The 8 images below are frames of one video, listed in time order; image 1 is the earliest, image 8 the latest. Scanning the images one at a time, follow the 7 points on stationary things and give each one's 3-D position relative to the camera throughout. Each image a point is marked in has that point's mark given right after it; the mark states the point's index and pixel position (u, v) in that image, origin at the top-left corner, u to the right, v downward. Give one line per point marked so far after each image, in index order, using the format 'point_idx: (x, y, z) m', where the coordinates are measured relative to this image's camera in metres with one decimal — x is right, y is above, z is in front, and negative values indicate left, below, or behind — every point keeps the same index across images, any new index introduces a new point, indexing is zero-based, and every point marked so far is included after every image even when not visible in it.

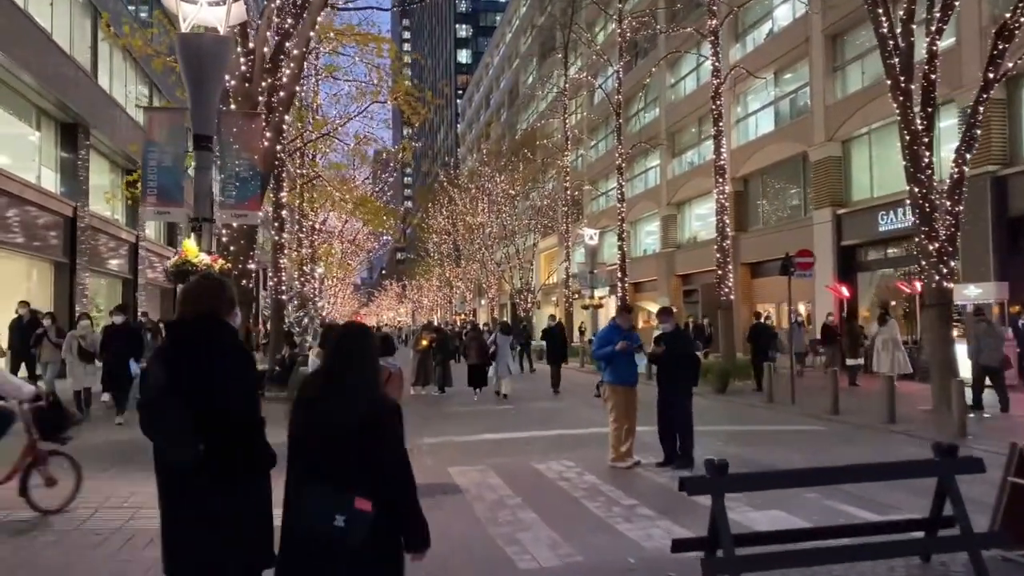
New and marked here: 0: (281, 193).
0: (-5.2, +2.1, +19.7) m
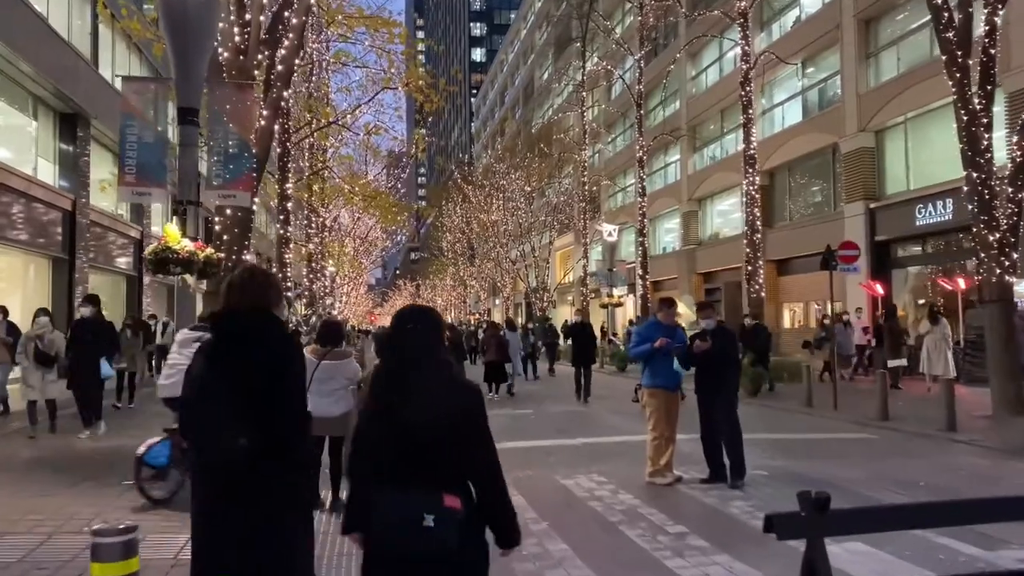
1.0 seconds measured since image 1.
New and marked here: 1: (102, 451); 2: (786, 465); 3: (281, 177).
0: (-4.8, +2.2, +18.7) m
1: (-4.3, -1.7, +9.2) m
2: (+2.8, -1.8, +8.8) m
3: (-4.9, +2.4, +18.6) m
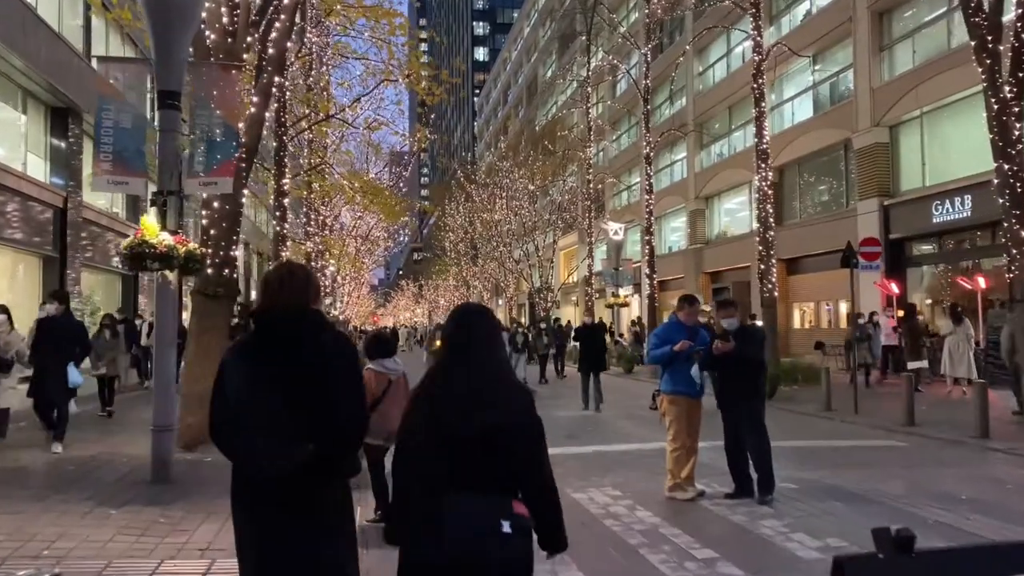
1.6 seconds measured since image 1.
0: (-4.7, +2.2, +18.1) m
1: (-4.3, -1.7, +8.6) m
2: (+2.8, -1.8, +8.1) m
3: (-4.8, +2.4, +17.9) m
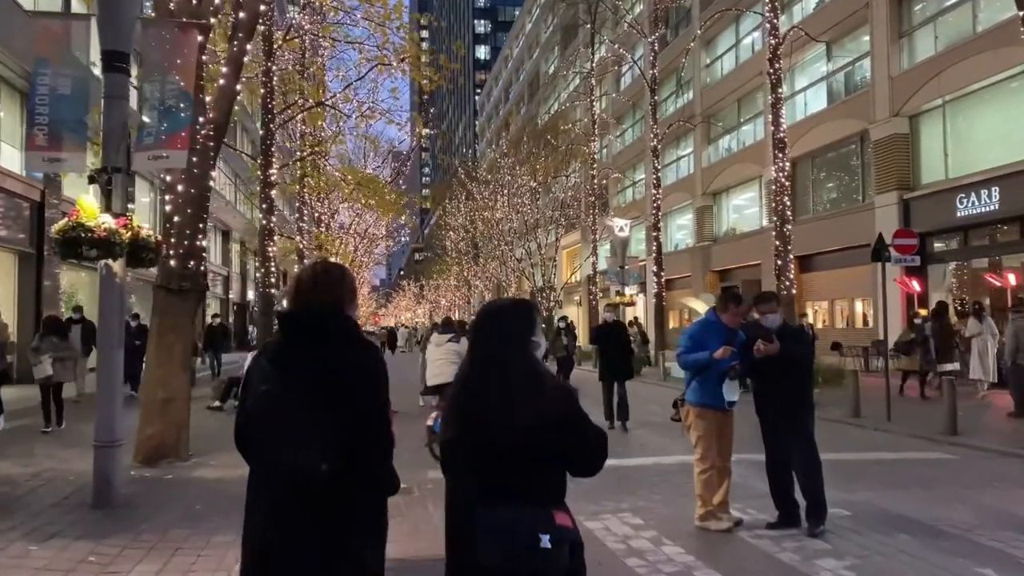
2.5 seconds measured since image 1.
0: (-4.7, +2.3, +16.9) m
1: (-4.2, -1.6, +7.5) m
2: (+2.8, -1.7, +7.0) m
3: (-4.8, +2.5, +16.8) m
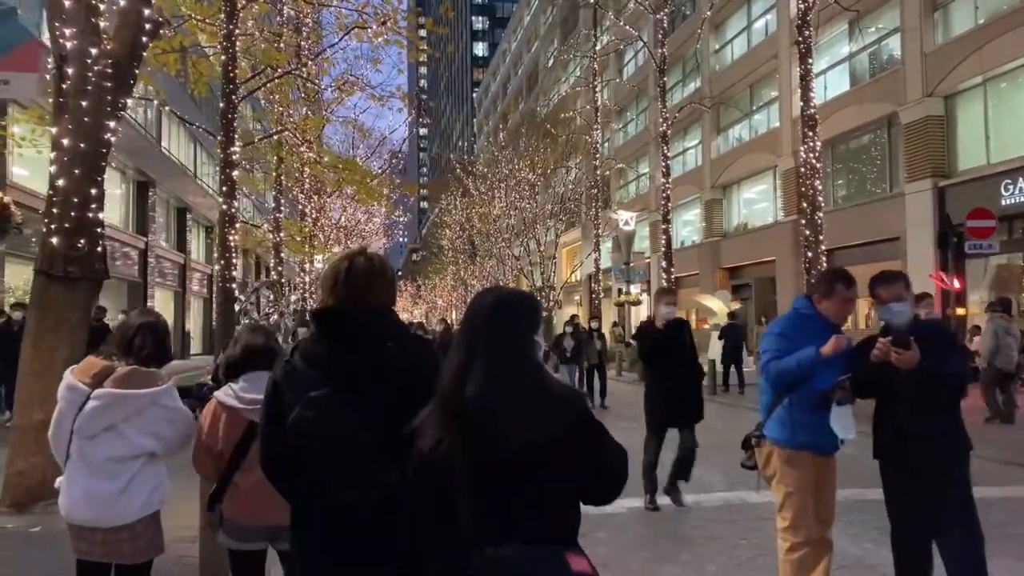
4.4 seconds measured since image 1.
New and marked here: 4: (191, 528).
0: (-4.8, +2.4, +14.8) m
1: (-4.3, -1.5, +5.3) m
2: (+2.8, -1.6, +4.9) m
3: (-4.8, +2.5, +14.7) m
4: (-2.4, -1.8, +6.3) m
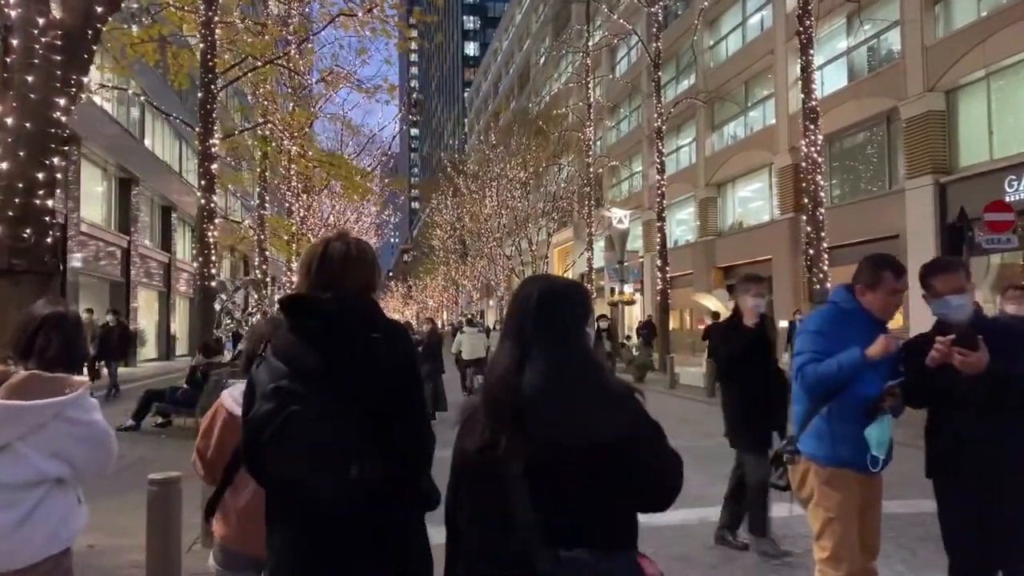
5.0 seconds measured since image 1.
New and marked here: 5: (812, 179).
0: (-4.9, +2.4, +14.2) m
1: (-4.3, -1.5, +4.7) m
2: (+2.7, -1.5, +4.3) m
3: (-5.0, +2.6, +14.1) m
4: (-2.4, -1.7, +5.7) m
5: (+5.5, +2.0, +16.0) m
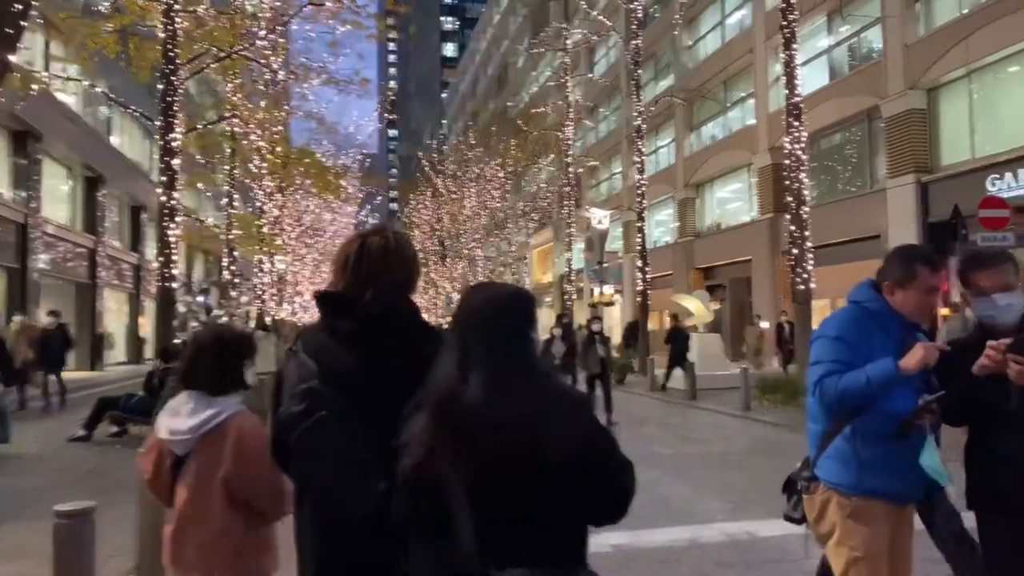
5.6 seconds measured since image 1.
0: (-5.3, +2.4, +13.6) m
1: (-4.5, -1.5, +4.1) m
2: (+2.6, -1.5, +3.8) m
3: (-5.4, +2.6, +13.4) m
4: (-2.6, -1.7, +5.1) m
5: (+5.1, +2.0, +15.6) m
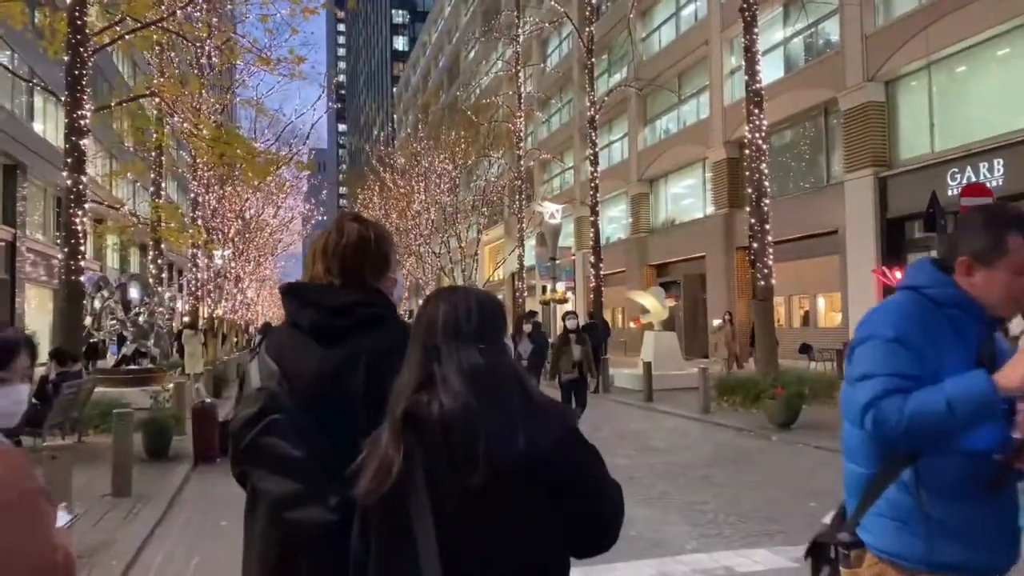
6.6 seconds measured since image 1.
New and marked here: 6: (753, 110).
0: (-6.1, +2.5, +12.3) m
1: (-4.8, -1.4, +2.8) m
2: (+2.3, -1.5, +3.0) m
3: (-6.1, +2.6, +12.1) m
4: (-2.9, -1.7, +4.0) m
5: (+4.2, +2.1, +14.9) m
6: (+4.1, +3.1, +15.0) m
